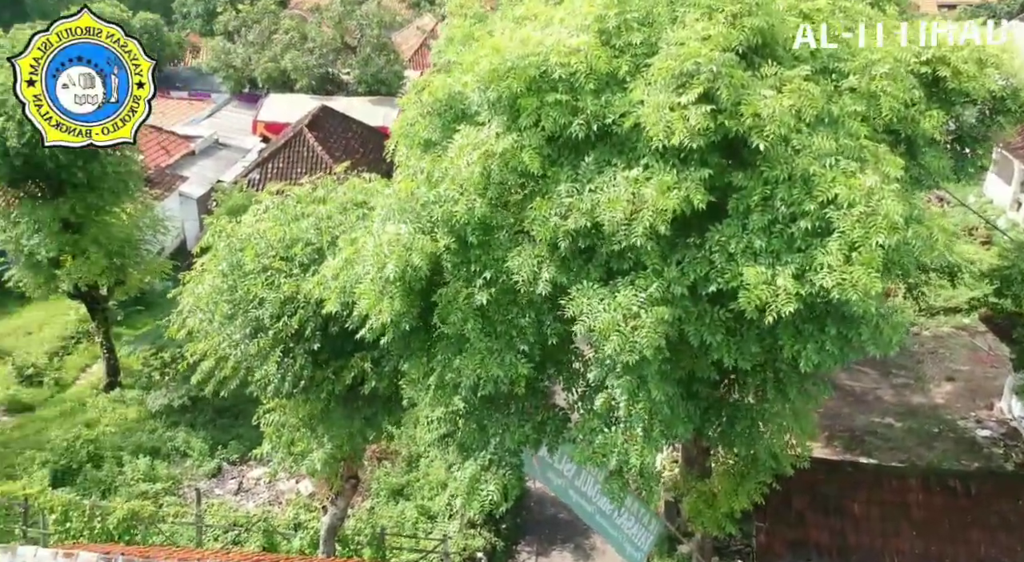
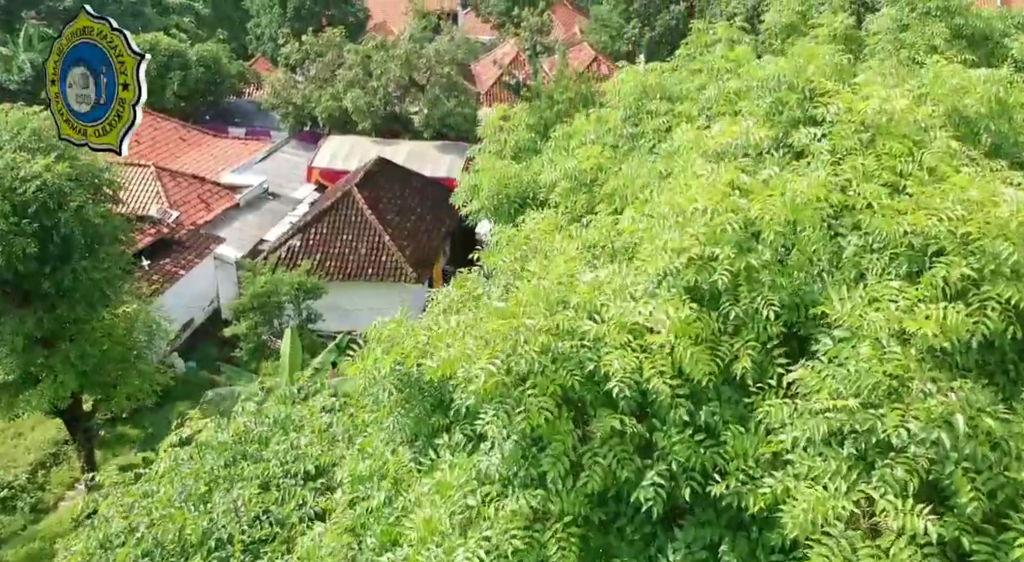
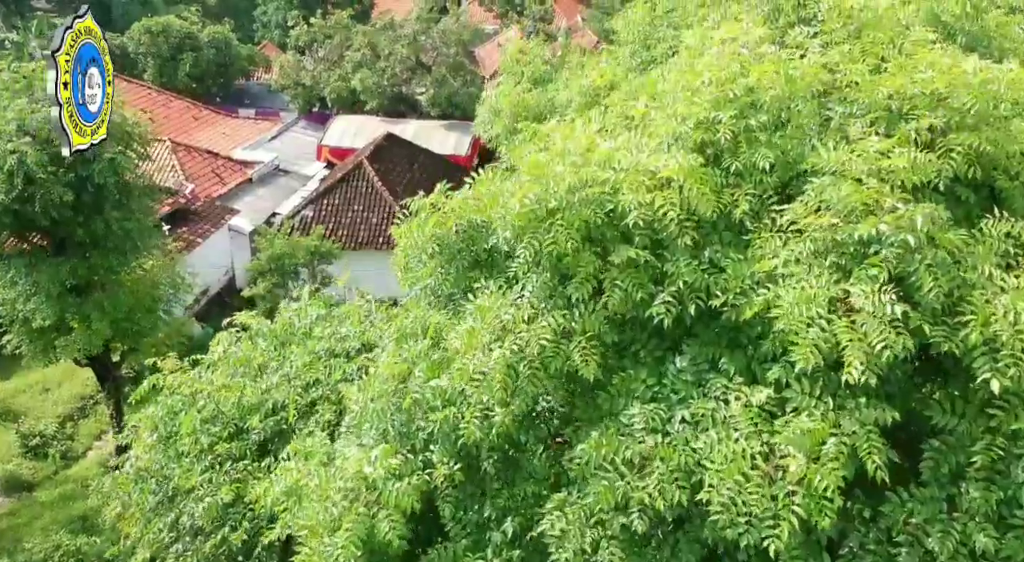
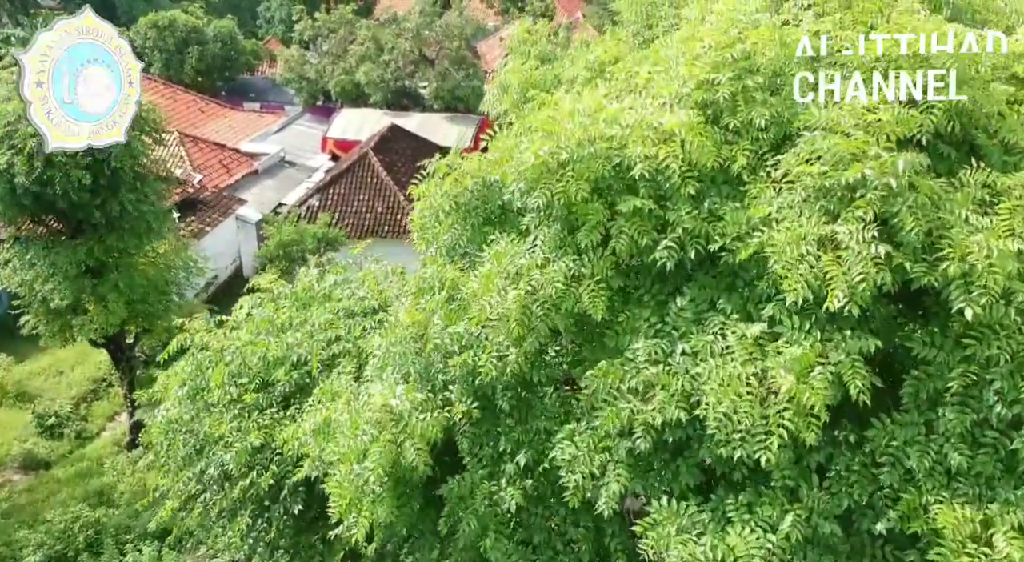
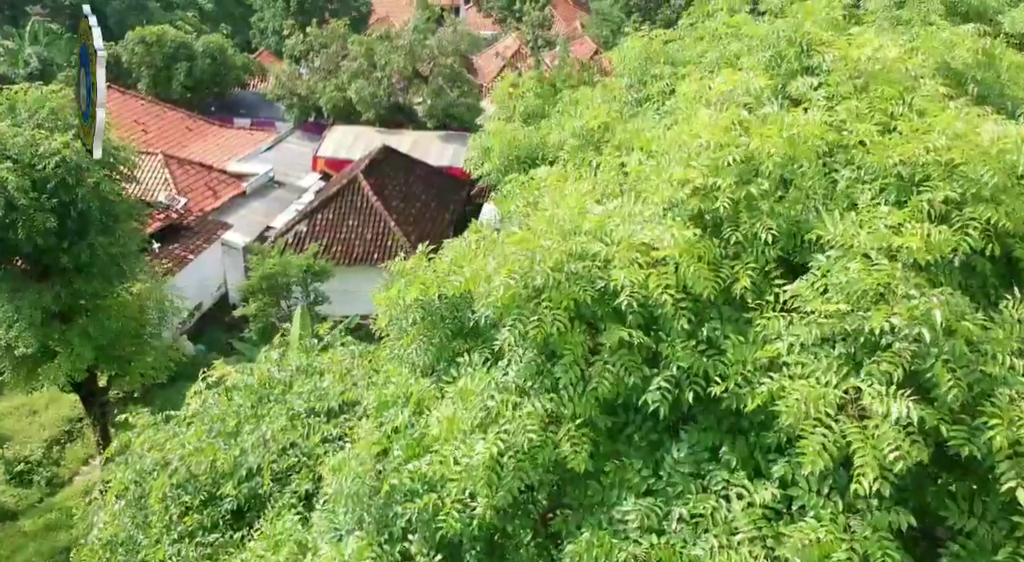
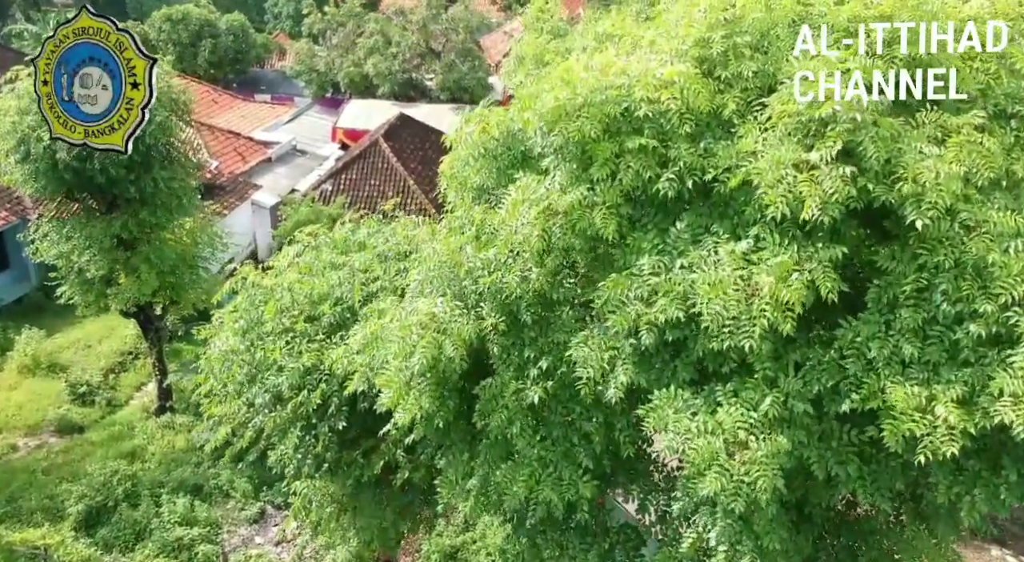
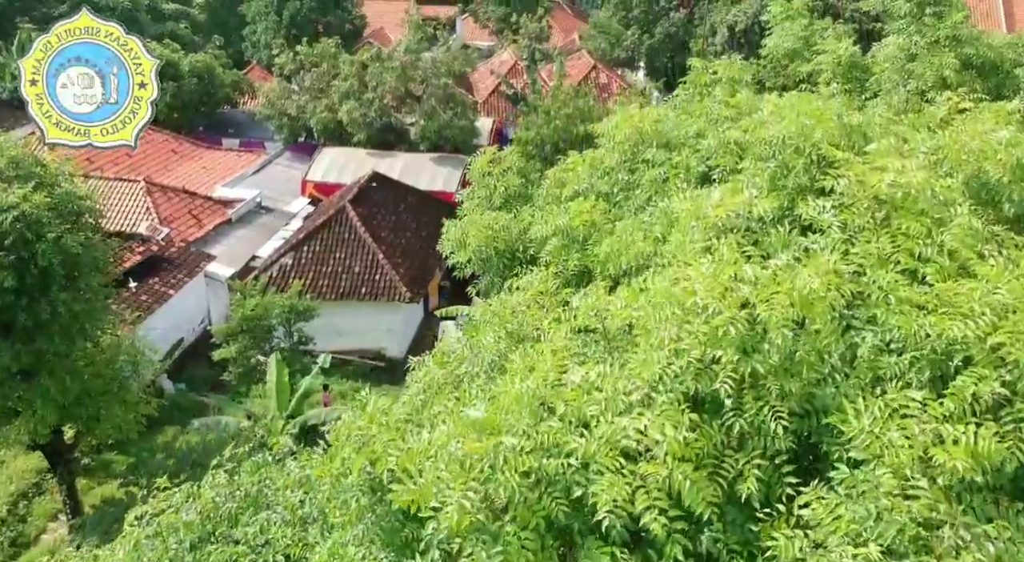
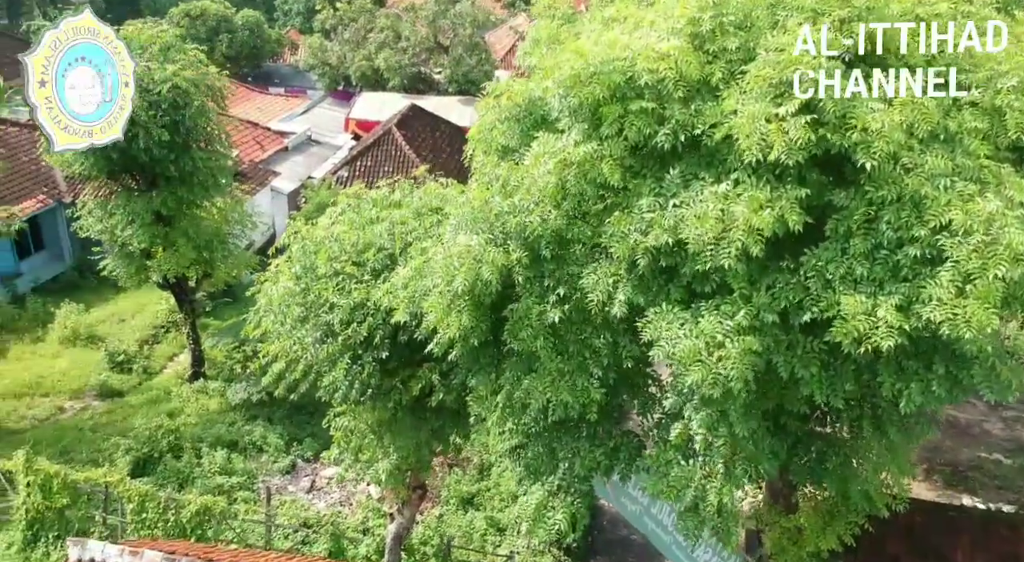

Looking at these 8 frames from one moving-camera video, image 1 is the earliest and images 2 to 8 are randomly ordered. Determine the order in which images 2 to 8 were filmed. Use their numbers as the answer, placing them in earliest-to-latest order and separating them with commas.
8, 6, 4, 3, 5, 2, 7
